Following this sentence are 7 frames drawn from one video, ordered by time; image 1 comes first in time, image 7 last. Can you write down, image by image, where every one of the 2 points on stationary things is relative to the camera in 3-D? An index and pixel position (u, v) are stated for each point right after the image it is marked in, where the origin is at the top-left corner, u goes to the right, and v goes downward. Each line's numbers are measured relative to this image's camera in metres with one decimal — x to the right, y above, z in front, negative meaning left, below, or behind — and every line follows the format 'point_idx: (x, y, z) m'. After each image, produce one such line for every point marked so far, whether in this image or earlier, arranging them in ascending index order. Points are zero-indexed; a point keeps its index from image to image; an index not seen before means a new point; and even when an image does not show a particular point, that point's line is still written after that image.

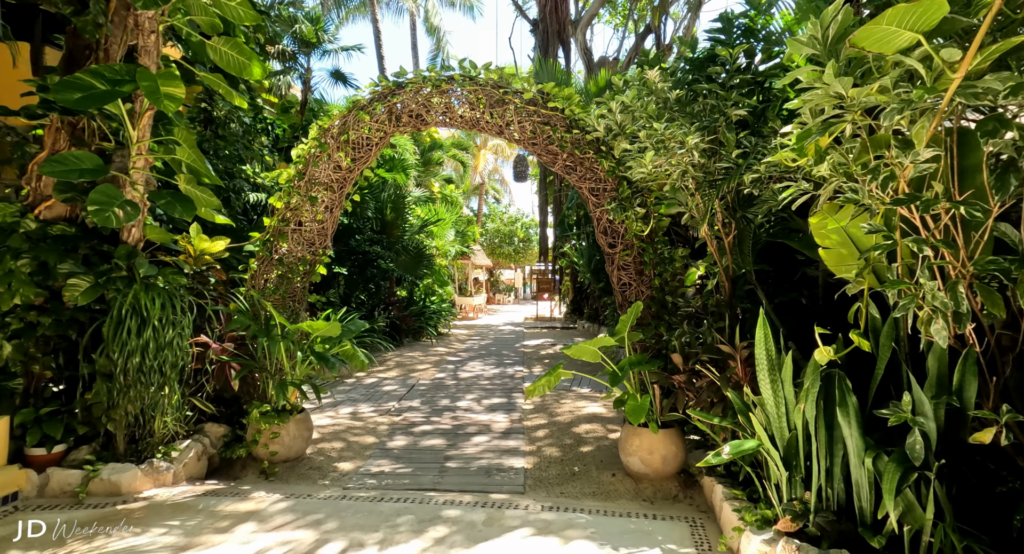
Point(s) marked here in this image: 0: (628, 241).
0: (+0.7, +0.2, +3.4) m
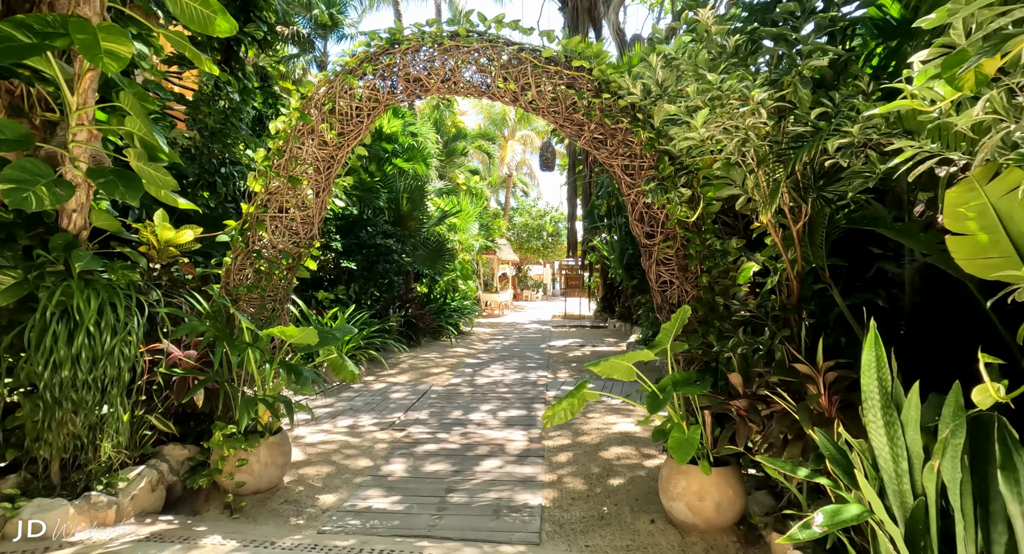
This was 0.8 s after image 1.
0: (+0.7, +0.2, +2.8) m
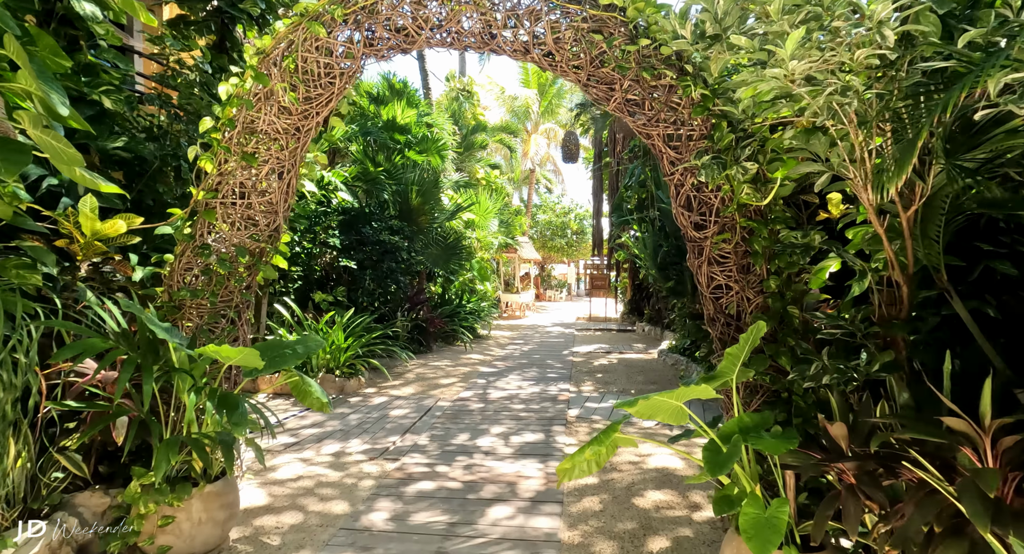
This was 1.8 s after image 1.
0: (+0.8, +0.2, +2.1) m
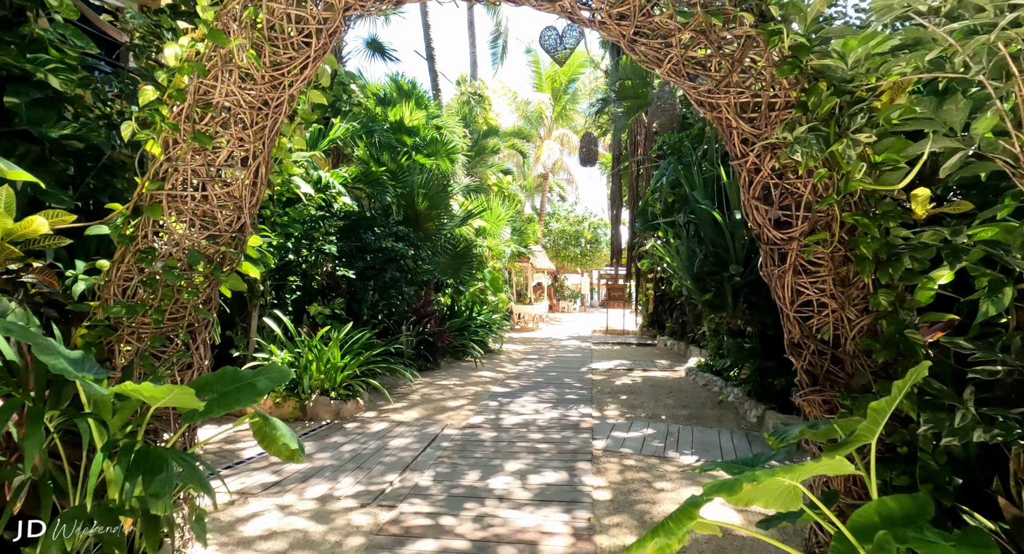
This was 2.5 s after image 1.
0: (+0.9, +0.2, +1.6) m
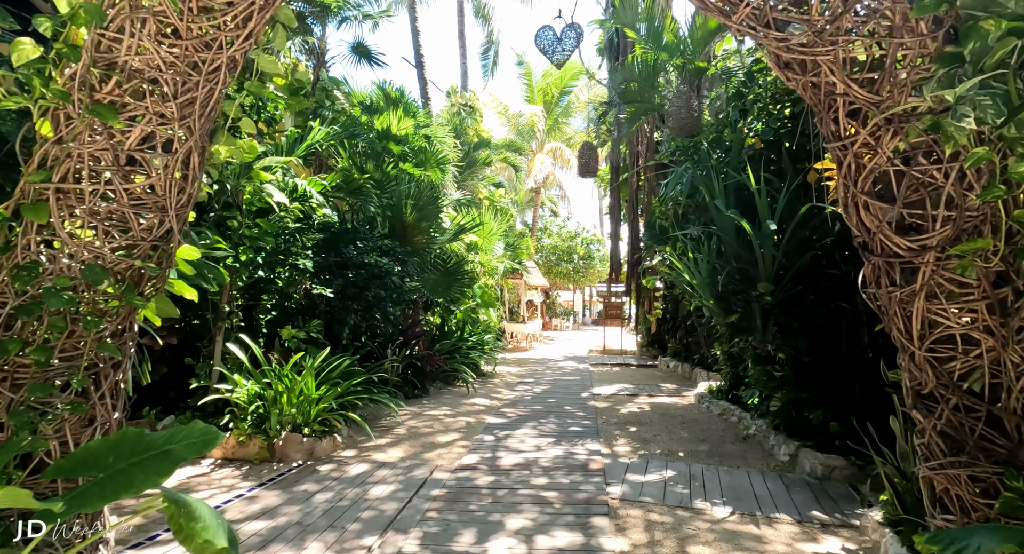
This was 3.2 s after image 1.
0: (+0.9, +0.1, +1.1) m
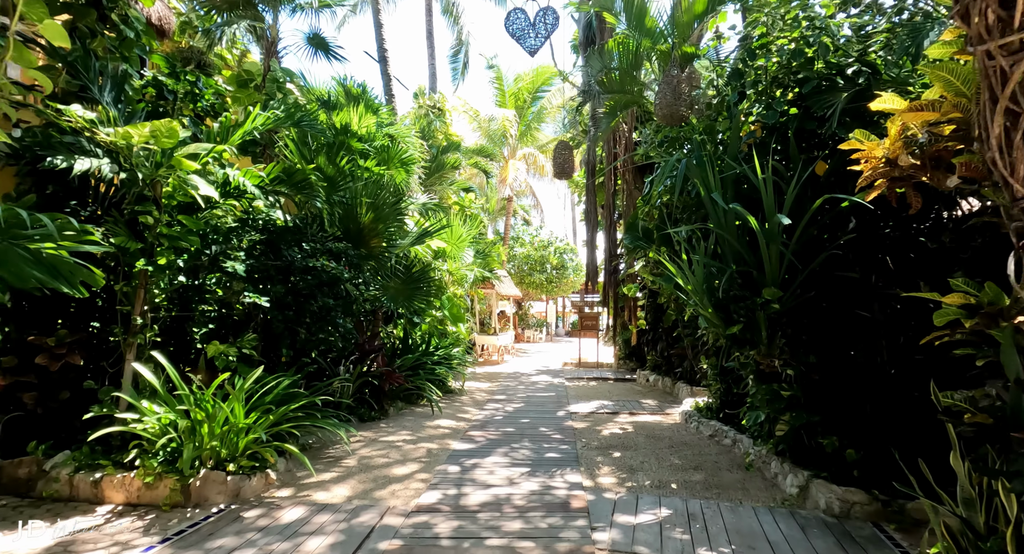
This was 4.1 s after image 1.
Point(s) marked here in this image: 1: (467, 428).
0: (+0.8, +0.1, +0.6) m
1: (-0.4, -1.3, +5.1) m
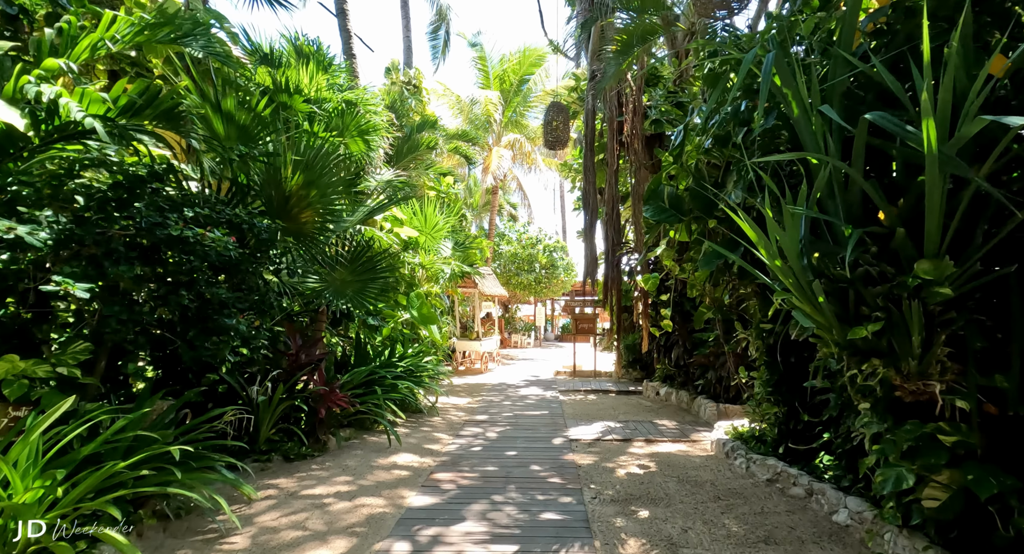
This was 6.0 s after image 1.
0: (+0.8, +0.3, -0.7) m
1: (-0.5, -1.2, +3.8) m
